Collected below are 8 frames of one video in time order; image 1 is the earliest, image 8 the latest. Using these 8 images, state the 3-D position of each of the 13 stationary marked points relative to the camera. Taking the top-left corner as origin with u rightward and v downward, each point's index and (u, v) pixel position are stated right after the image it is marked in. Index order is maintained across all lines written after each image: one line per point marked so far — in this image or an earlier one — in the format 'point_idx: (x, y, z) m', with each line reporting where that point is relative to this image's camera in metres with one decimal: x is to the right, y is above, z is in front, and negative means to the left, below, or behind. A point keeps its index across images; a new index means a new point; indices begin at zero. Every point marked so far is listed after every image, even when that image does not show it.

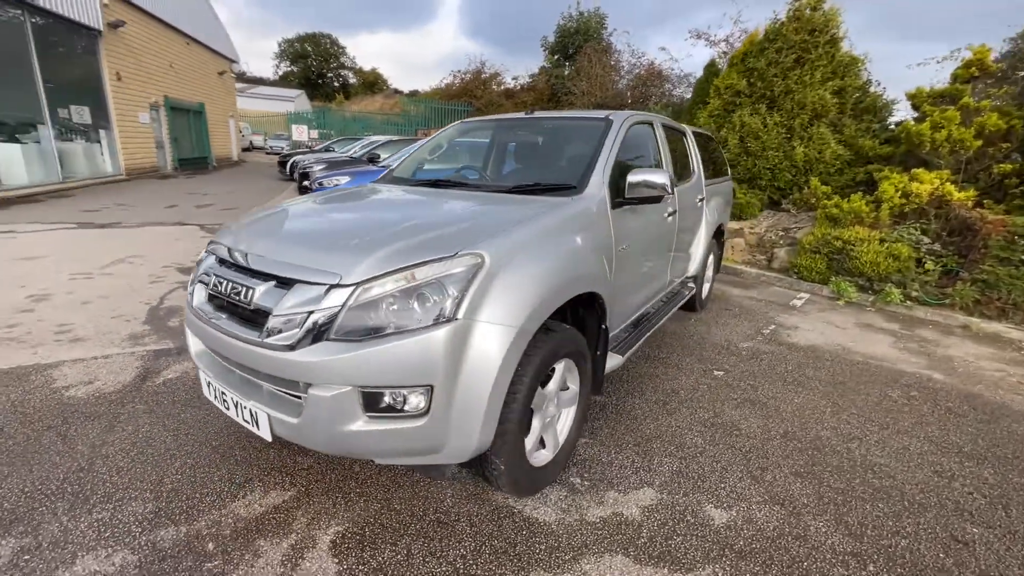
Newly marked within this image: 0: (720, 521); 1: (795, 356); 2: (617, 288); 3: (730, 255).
0: (+1.0, -1.2, +2.2) m
1: (+2.7, -0.7, +4.1) m
2: (+0.6, 0.0, +2.8) m
3: (+3.7, +0.5, +7.4) m
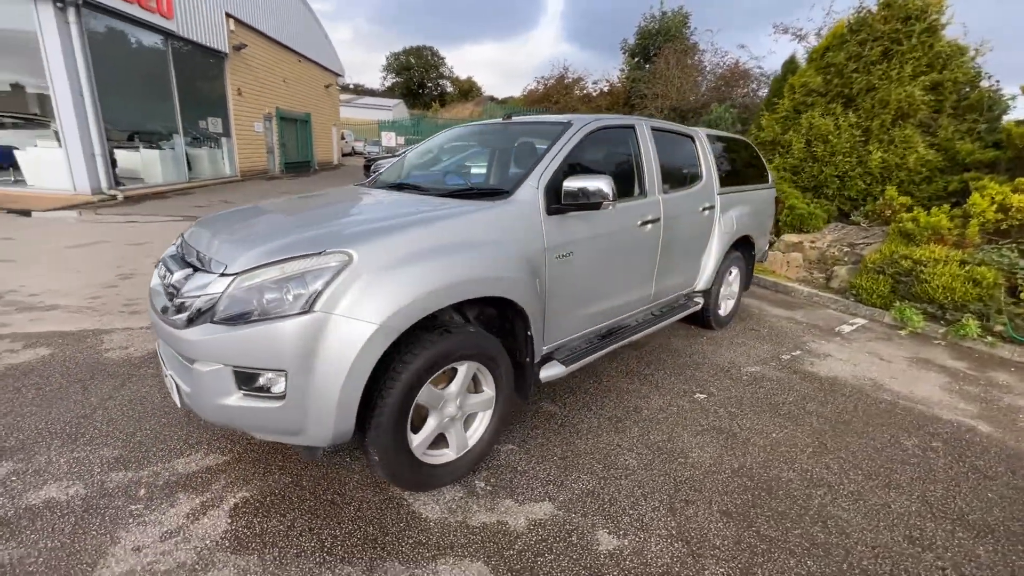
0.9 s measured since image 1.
0: (+0.4, -1.2, +2.1) m
1: (+2.4, -0.8, +3.7) m
2: (+0.2, -0.1, +2.7) m
3: (+4.2, +0.2, +6.7) m
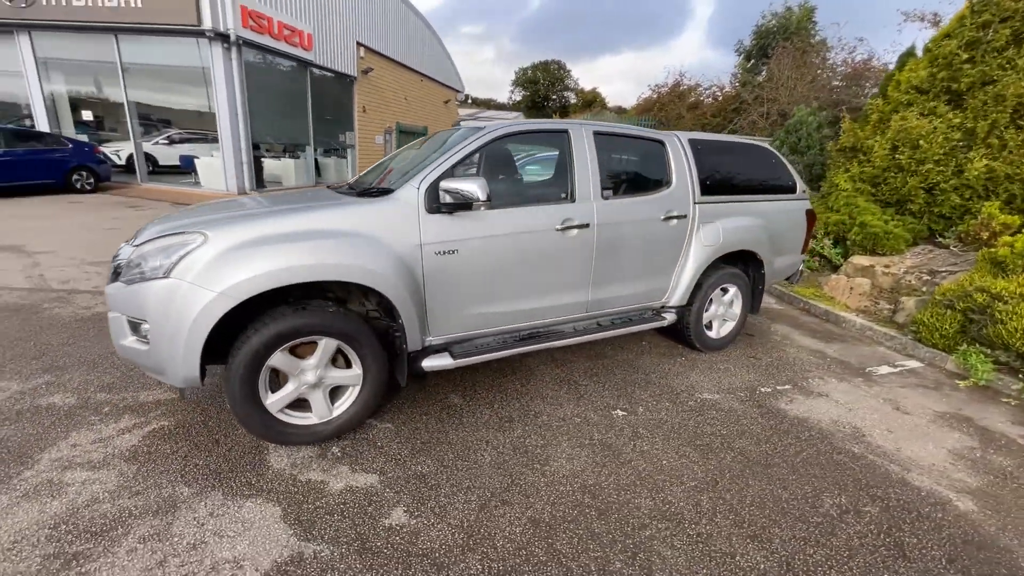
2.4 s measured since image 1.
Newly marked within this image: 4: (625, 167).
0: (-0.6, -1.2, +2.2) m
1: (+1.8, -1.0, +3.2) m
2: (-0.5, 0.0, +2.9) m
3: (+4.3, -0.2, +5.7) m
4: (+0.9, +1.0, +3.7) m
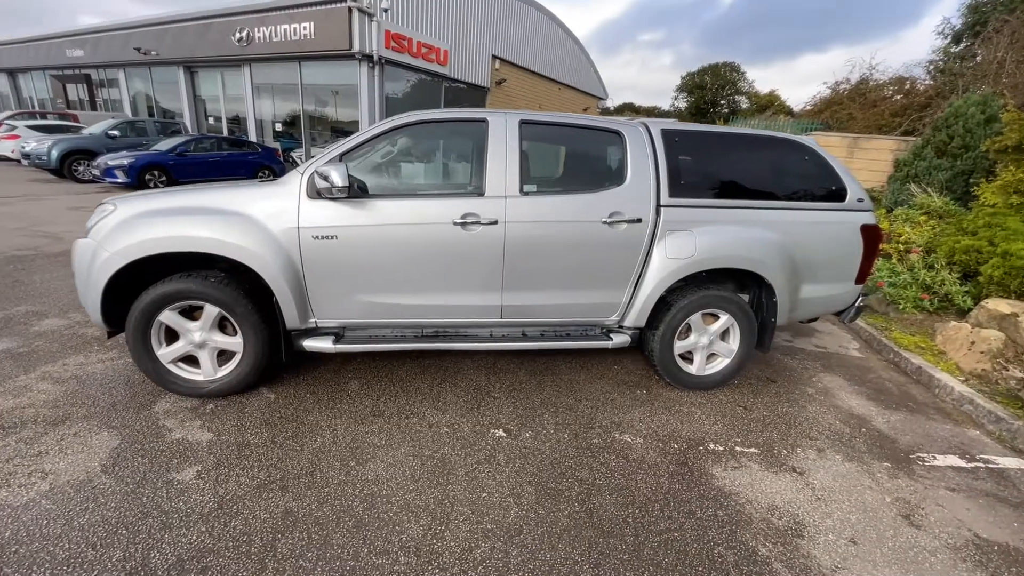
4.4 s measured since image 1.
0: (-1.8, -1.0, +2.3) m
1: (+0.8, -1.1, +2.5) m
2: (-1.4, +0.1, +3.0) m
3: (+4.1, -0.7, +4.1) m
4: (+0.4, +0.9, +3.2) m
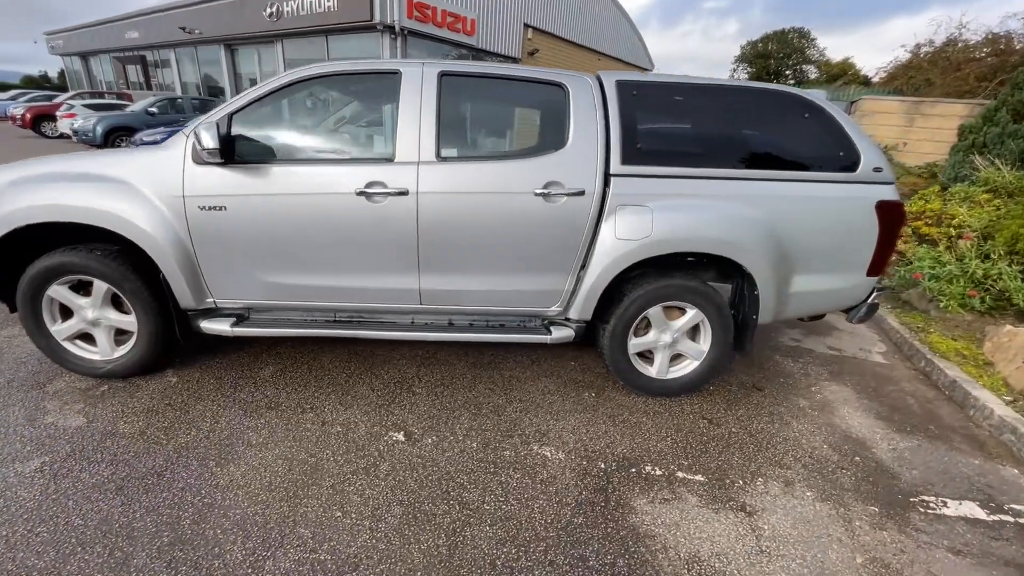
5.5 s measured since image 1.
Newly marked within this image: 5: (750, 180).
0: (-2.4, -0.9, +2.1) m
1: (+0.2, -1.1, +2.1) m
2: (-1.9, +0.2, +2.7) m
3: (+3.6, -0.6, +3.3) m
4: (-0.1, +1.1, +2.7) m
5: (+1.5, +0.7, +2.8) m
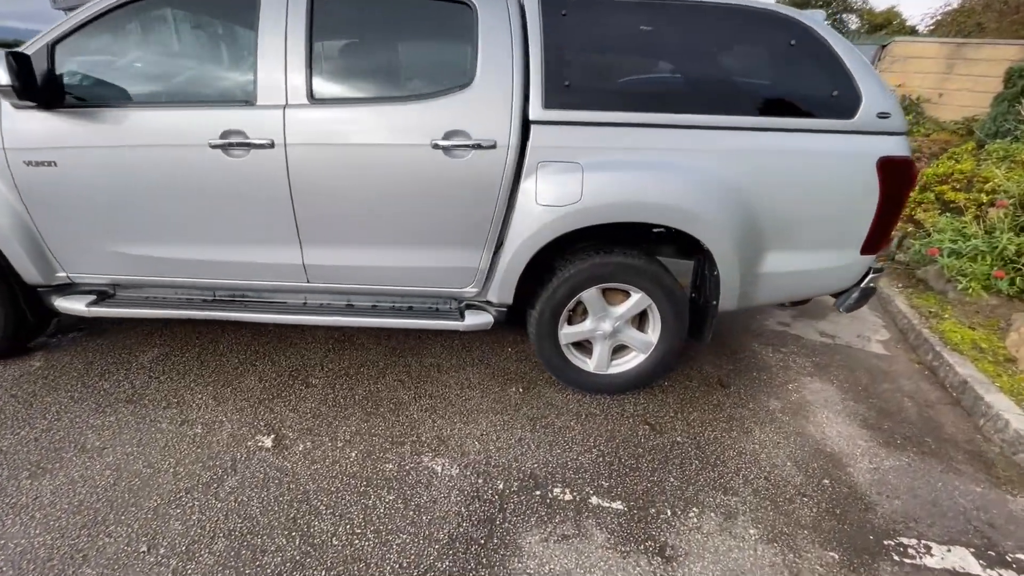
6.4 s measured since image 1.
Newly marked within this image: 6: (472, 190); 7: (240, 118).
0: (-3.0, -0.8, +1.8) m
1: (-0.4, -1.0, +1.7) m
2: (-2.4, +0.4, +2.2) m
3: (+3.1, -0.5, +2.7) m
4: (-0.6, +1.2, +2.2) m
5: (+1.0, +0.8, +2.2) m
6: (-0.2, +0.5, +2.2) m
7: (-1.3, +0.8, +2.1) m
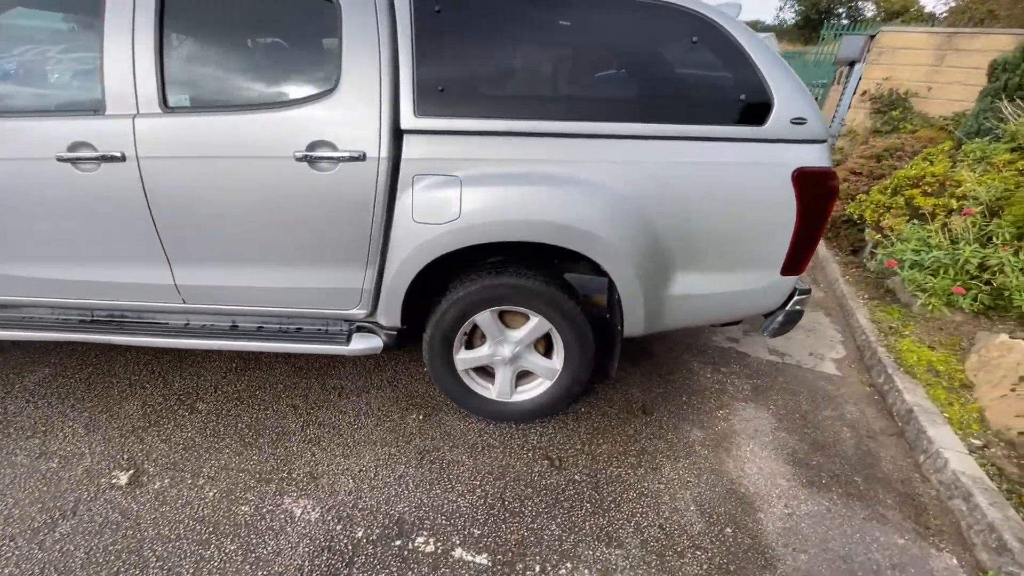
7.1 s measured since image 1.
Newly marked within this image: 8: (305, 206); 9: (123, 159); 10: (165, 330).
0: (-3.5, -0.9, +1.7) m
1: (-0.9, -1.1, +1.5) m
2: (-3.0, +0.3, +2.1) m
3: (+2.5, -0.6, +2.4) m
4: (-1.2, +1.1, +2.0) m
5: (+0.4, +0.7, +1.9) m
6: (-0.8, +0.4, +2.0) m
7: (-1.9, +0.7, +1.9) m
8: (-0.9, +0.4, +2.0) m
9: (-1.7, +0.6, +1.9) m
10: (-1.8, -0.2, +2.3) m
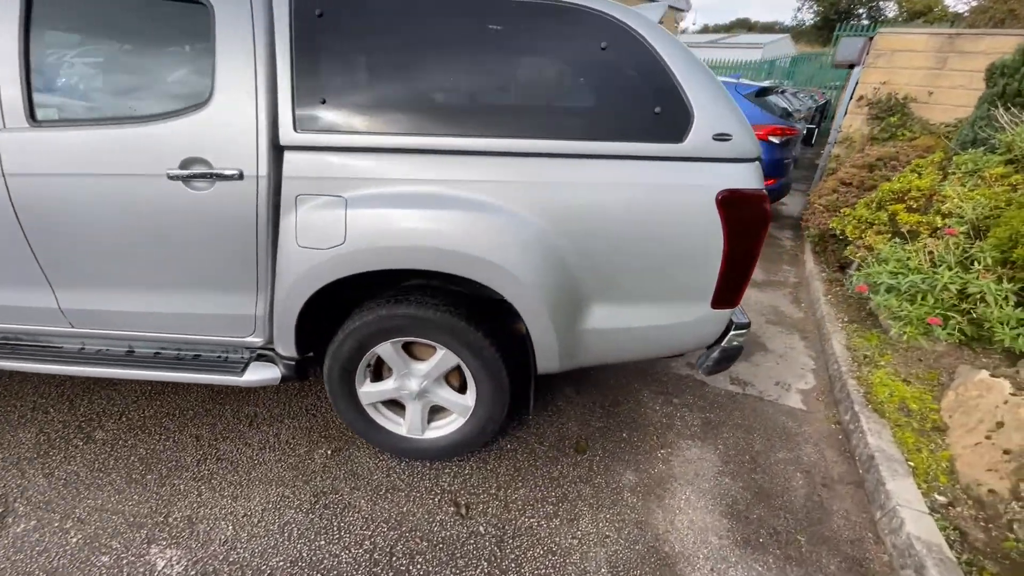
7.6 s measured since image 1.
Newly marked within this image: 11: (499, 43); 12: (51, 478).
0: (-4.0, -1.0, +1.6) m
1: (-1.4, -1.2, +1.3) m
2: (-3.4, +0.2, +2.0) m
3: (+2.1, -0.8, +2.2) m
4: (-1.6, +0.9, +1.8) m
5: (0.0, +0.5, +1.7) m
6: (-1.2, +0.2, +1.8) m
7: (-2.3, +0.6, +1.8) m
8: (-1.4, +0.3, +1.8) m
9: (-2.2, +0.5, +1.8) m
10: (-2.3, -0.3, +2.2) m
11: (0.0, +1.0, +1.8) m
12: (-2.1, -0.9, +2.0) m
